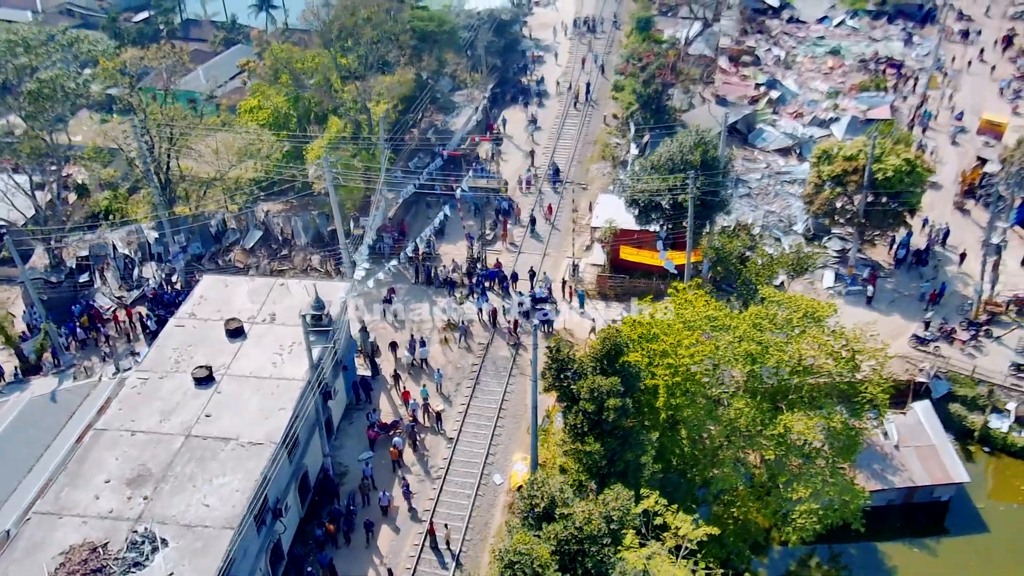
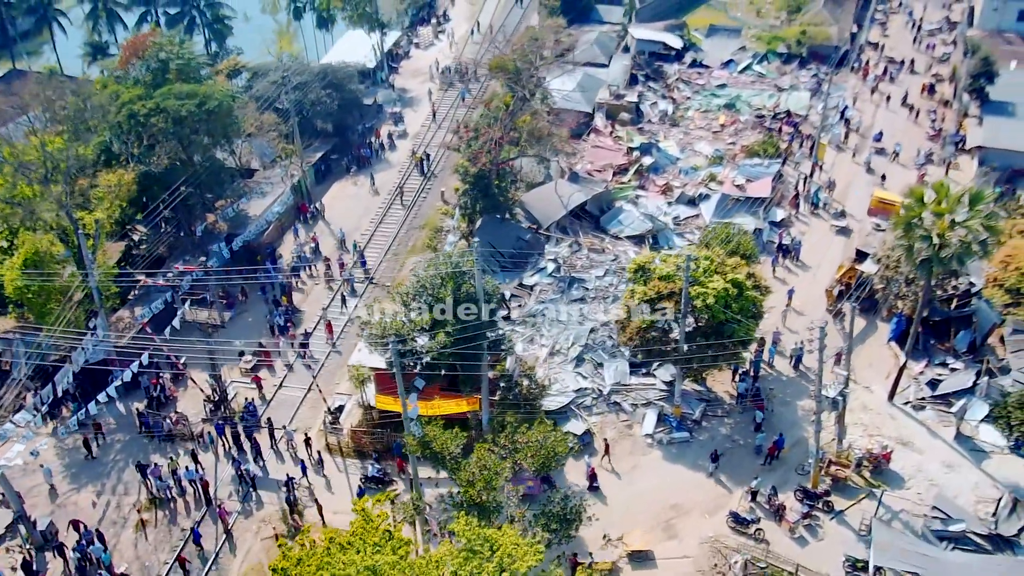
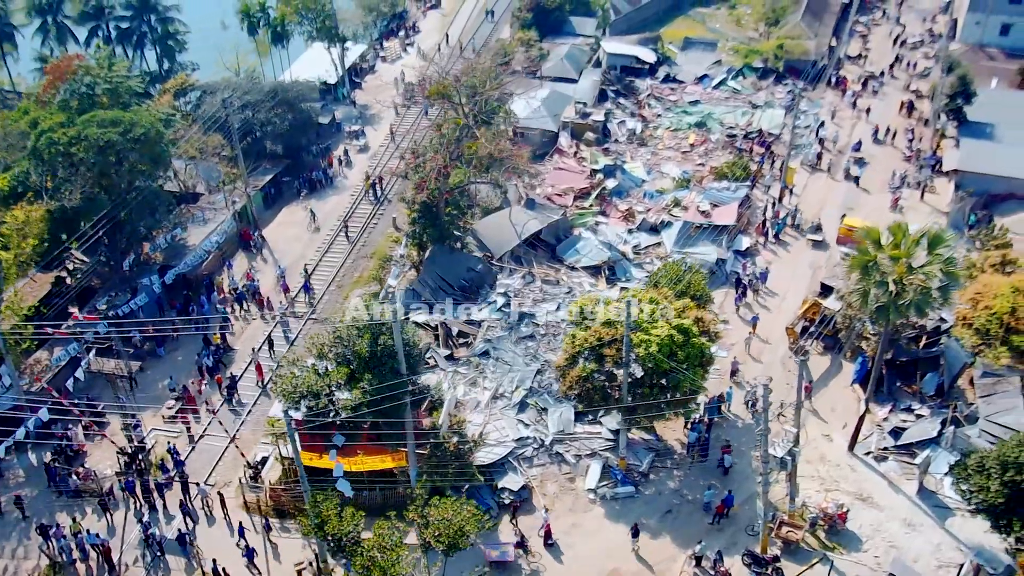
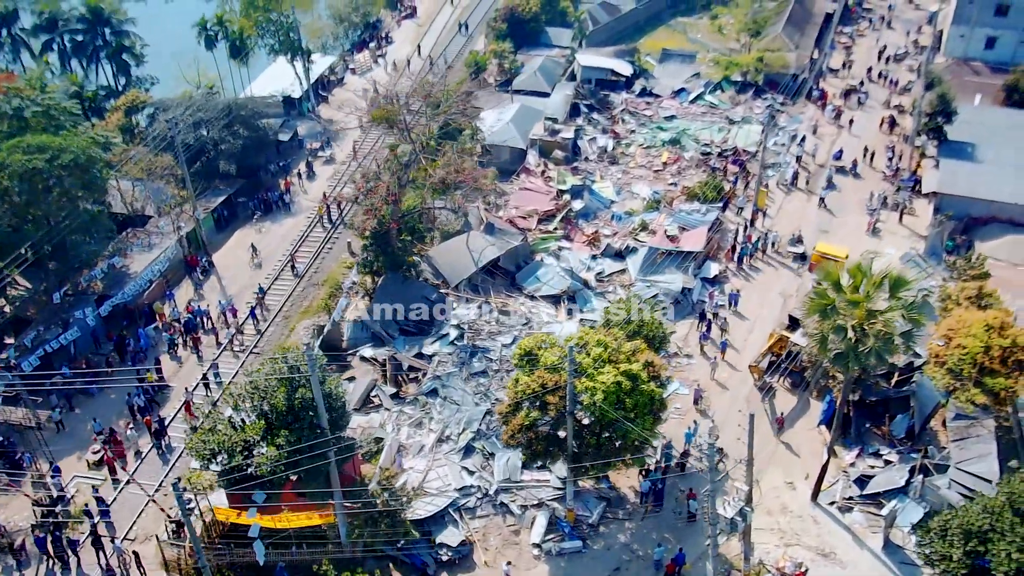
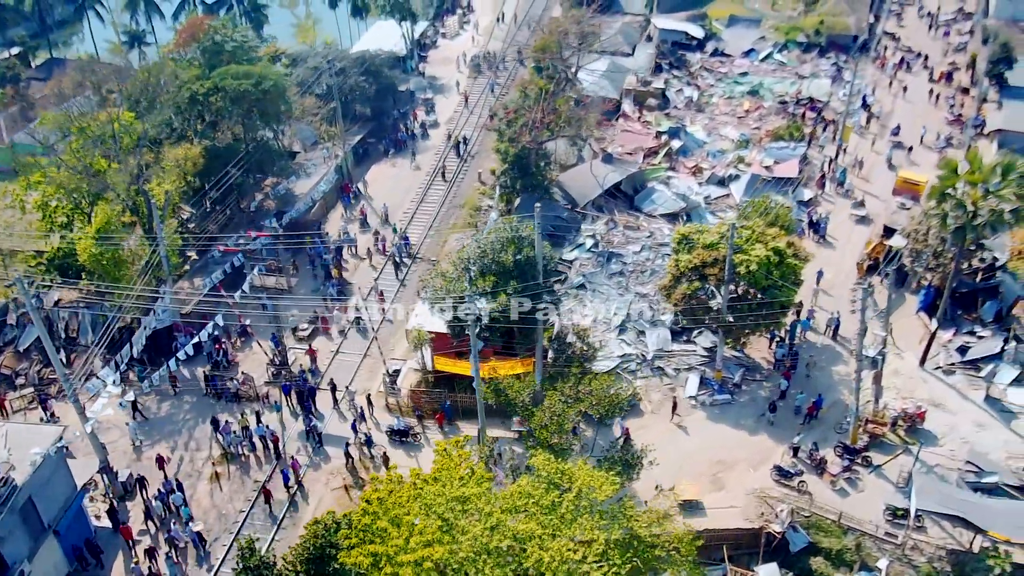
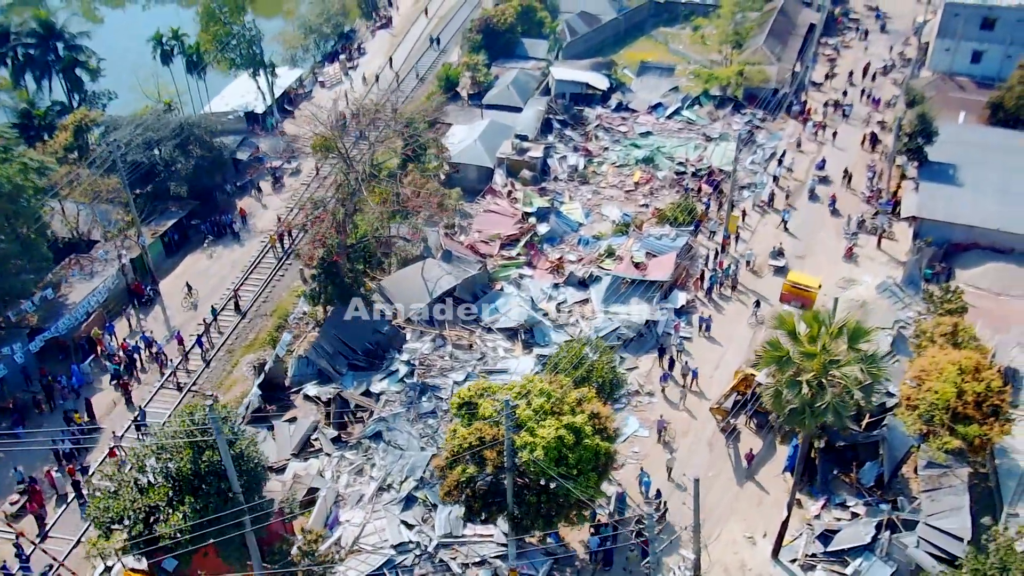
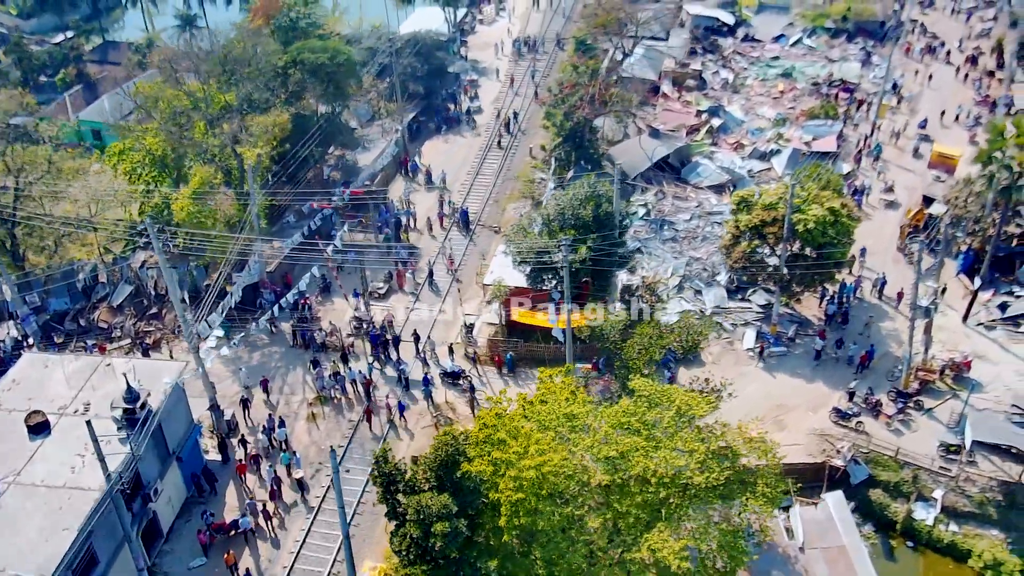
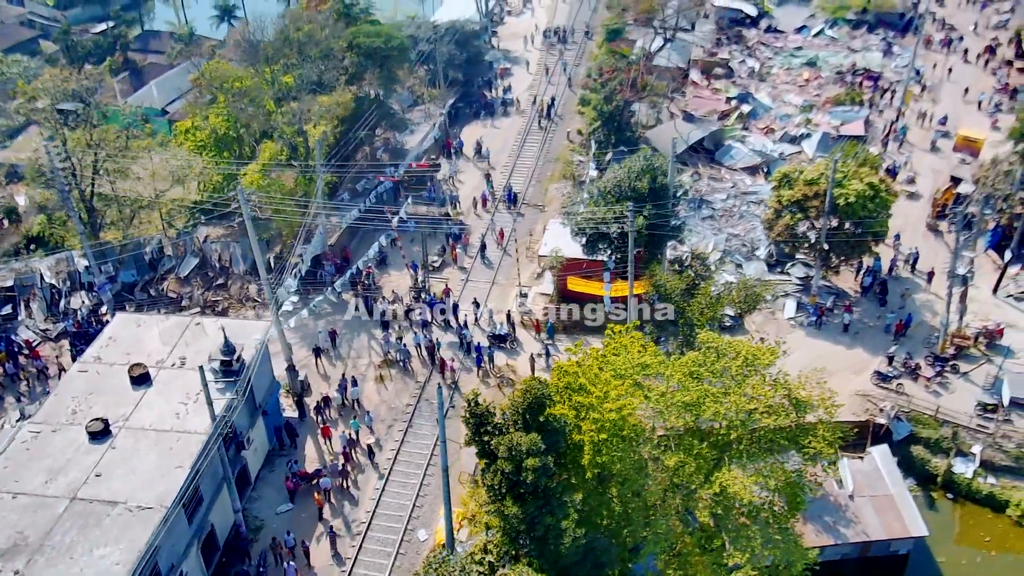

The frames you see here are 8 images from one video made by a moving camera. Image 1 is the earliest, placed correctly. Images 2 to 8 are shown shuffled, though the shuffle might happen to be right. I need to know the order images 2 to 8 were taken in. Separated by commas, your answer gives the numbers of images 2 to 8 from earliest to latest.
8, 7, 5, 2, 3, 4, 6
